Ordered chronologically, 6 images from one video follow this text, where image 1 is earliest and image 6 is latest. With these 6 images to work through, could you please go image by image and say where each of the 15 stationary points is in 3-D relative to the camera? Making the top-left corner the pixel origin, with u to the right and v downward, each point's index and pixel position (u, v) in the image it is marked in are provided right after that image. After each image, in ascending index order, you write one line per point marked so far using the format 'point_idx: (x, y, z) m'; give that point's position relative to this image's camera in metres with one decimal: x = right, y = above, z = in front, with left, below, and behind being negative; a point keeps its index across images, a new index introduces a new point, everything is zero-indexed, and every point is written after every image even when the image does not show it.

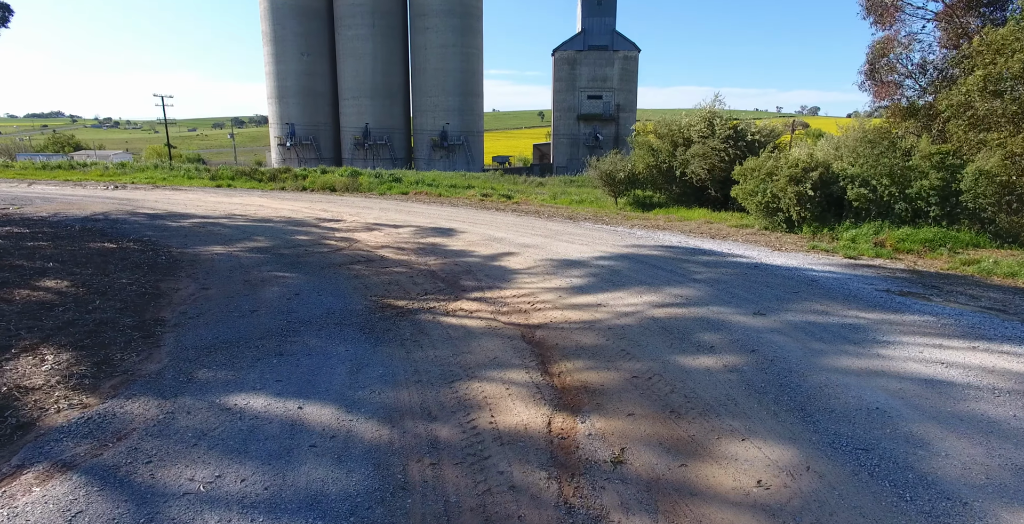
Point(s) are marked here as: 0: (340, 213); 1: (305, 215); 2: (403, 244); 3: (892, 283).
0: (-4.4, +1.2, +15.4) m
1: (-5.3, +1.2, +15.4) m
2: (-2.0, +0.3, +11.1) m
3: (+4.5, -0.2, +7.1) m
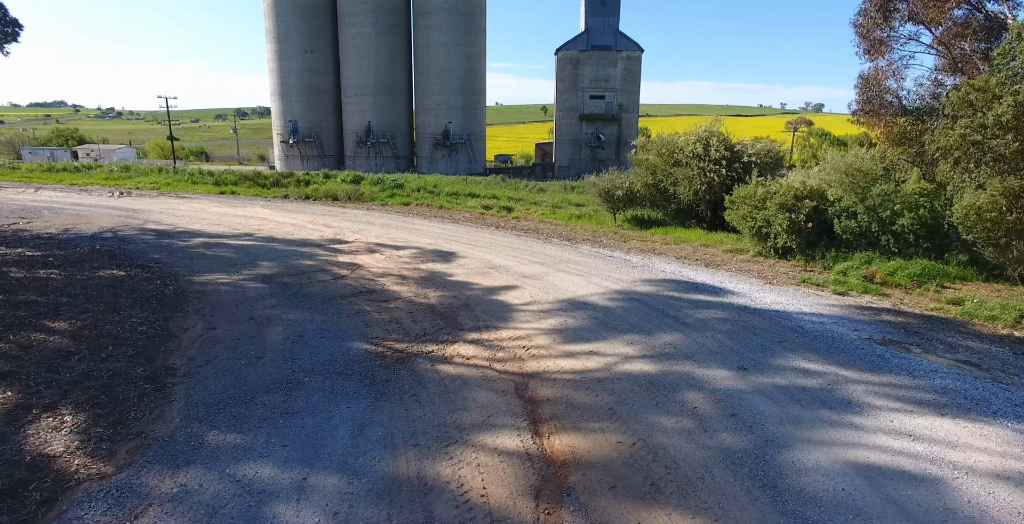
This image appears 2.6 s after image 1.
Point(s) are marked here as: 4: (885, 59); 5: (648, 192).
0: (-4.4, +0.8, +15.7) m
1: (-5.3, +0.8, +15.6) m
2: (-2.1, -0.2, +11.3) m
3: (+4.5, -0.8, +7.4) m
4: (+8.6, +4.7, +13.8) m
5: (+3.7, +1.9, +16.6) m
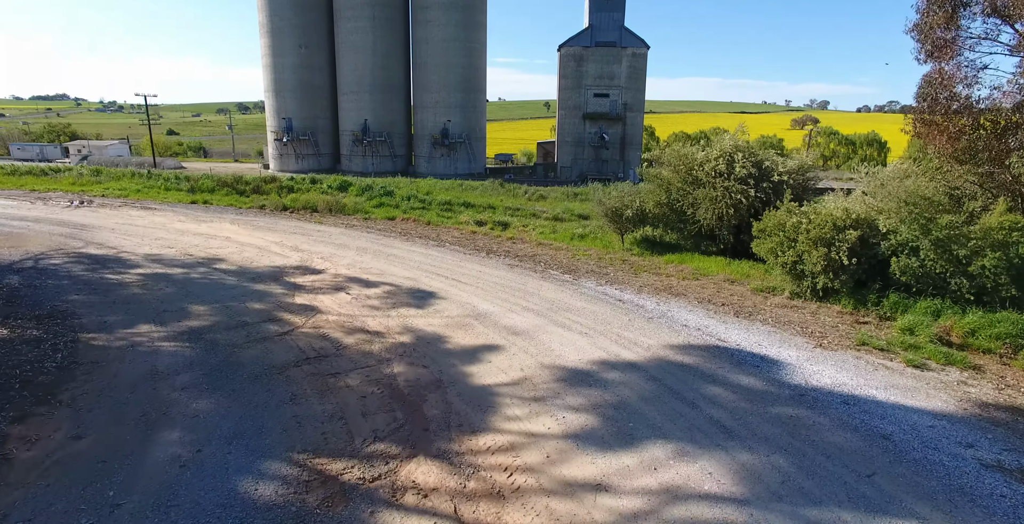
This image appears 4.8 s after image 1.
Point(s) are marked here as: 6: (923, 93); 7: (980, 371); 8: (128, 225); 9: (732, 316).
0: (-4.6, +0.1, +13.7) m
1: (-5.5, +0.1, +13.6) m
2: (-2.2, -0.9, +9.3) m
3: (+4.3, -1.6, +5.3) m
4: (+8.5, +3.9, +11.7) m
5: (+3.6, +1.2, +14.5) m
6: (+8.2, +3.4, +12.1) m
7: (+5.7, -1.3, +7.3) m
8: (-11.2, +1.1, +17.5) m
9: (+3.4, -0.8, +9.3) m
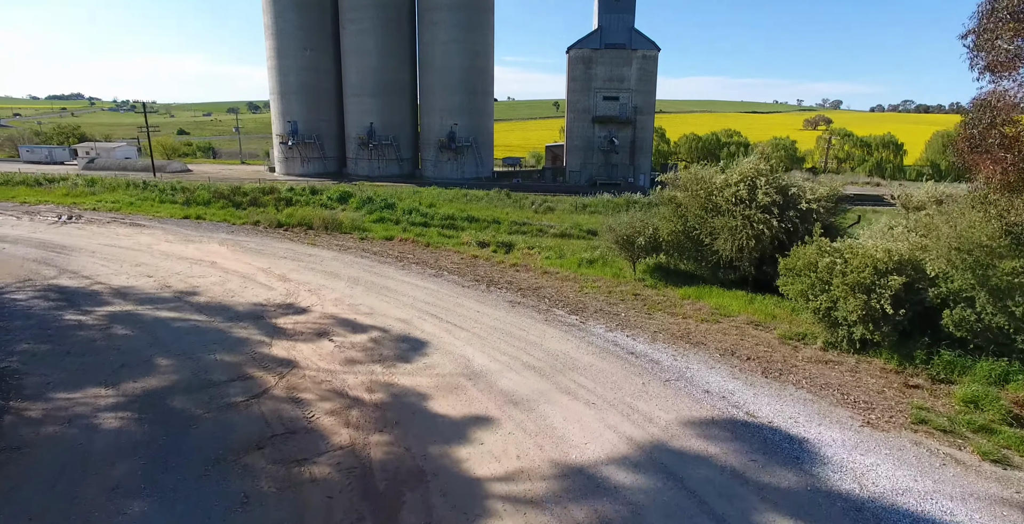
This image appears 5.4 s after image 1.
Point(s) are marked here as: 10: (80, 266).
0: (-4.5, -0.6, +12.7) m
1: (-5.4, -0.6, +12.6) m
2: (-2.2, -1.6, +8.3) m
3: (+4.2, -2.4, +4.2) m
4: (+8.5, +3.1, +10.5) m
5: (+3.7, +0.5, +13.4) m
6: (+8.3, +2.6, +10.9) m
7: (+5.6, -2.1, +6.2) m
8: (-11.1, +0.5, +16.6) m
9: (+3.4, -1.6, +8.2) m
10: (-10.2, -0.1, +14.1) m
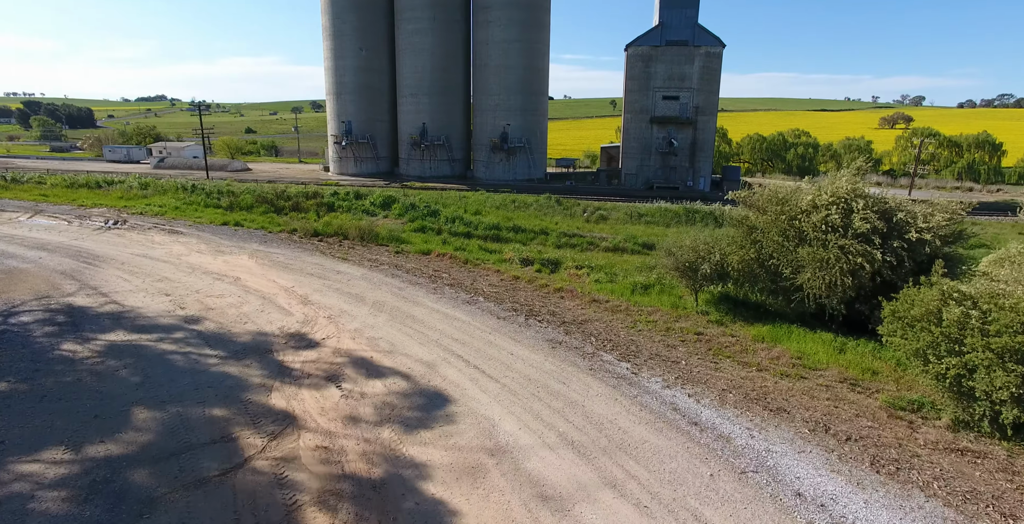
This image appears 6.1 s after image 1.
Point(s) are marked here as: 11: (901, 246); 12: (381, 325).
0: (-3.7, -1.0, +11.5) m
1: (-4.6, -1.0, +11.5) m
2: (-1.9, -2.1, +6.9) m
3: (+4.2, -3.0, +2.3) m
4: (+9.2, +2.4, +8.1) m
5: (+4.5, -0.1, +11.4) m
6: (+8.9, +1.9, +8.6) m
7: (+5.8, -2.7, +4.1) m
8: (-9.9, +0.2, +16.0) m
9: (+3.8, -2.2, +6.4) m
10: (-9.2, -0.4, +13.4) m
11: (+6.5, +0.3, +10.0) m
12: (-2.4, -1.1, +10.9) m
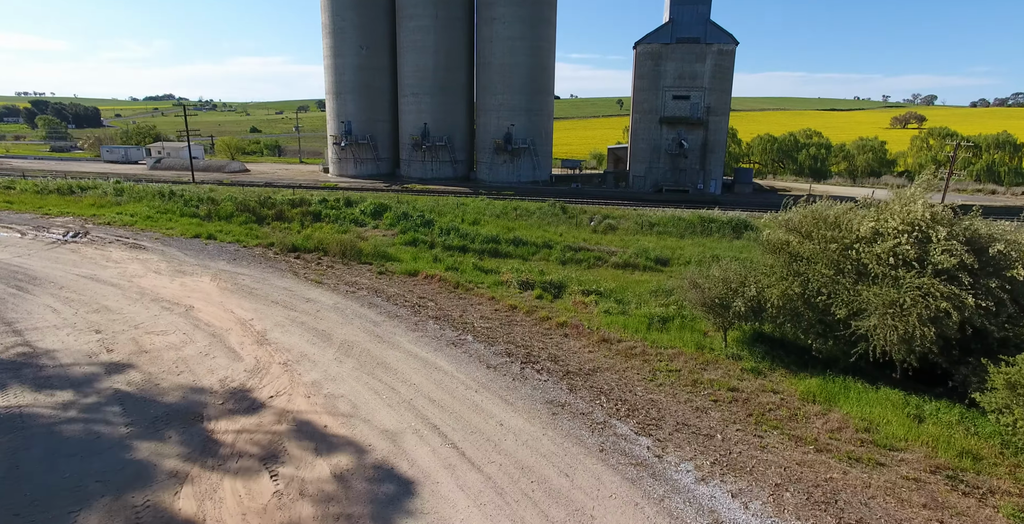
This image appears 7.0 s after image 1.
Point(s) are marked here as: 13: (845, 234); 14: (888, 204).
0: (-3.8, -1.6, +9.5) m
1: (-4.7, -1.6, +9.5) m
2: (-2.0, -2.7, +4.9) m
3: (+4.0, -3.6, +0.2) m
4: (+9.0, +1.8, +6.0) m
5: (+4.4, -0.7, +9.4) m
6: (+8.8, +1.3, +6.5) m
7: (+5.6, -3.3, +2.1) m
8: (-10.0, -0.4, +14.1) m
9: (+3.6, -2.8, +4.3) m
10: (-9.3, -0.9, +11.5) m
11: (+6.4, -0.3, +7.9) m
12: (-2.5, -1.7, +8.9) m
13: (+5.0, +0.4, +9.0) m
14: (+5.6, +0.9, +9.1) m
